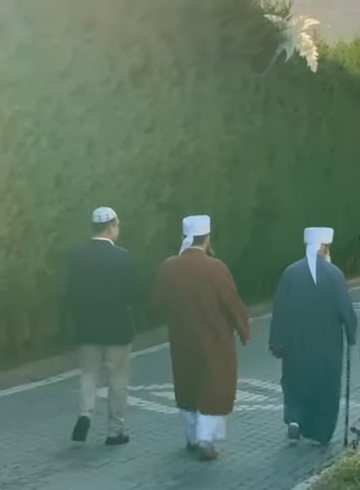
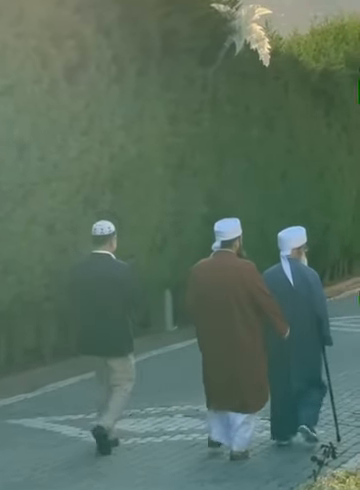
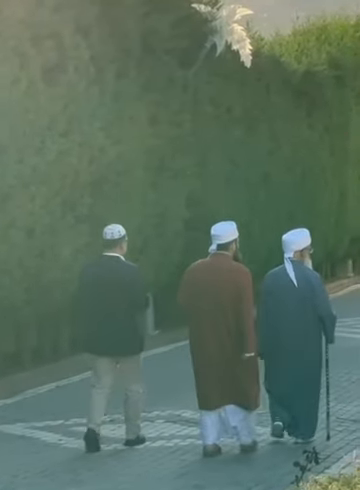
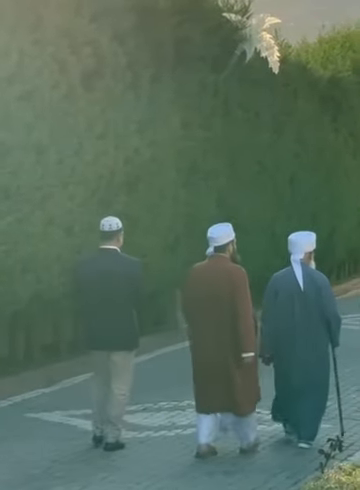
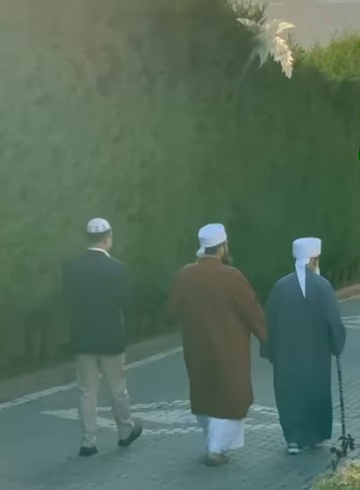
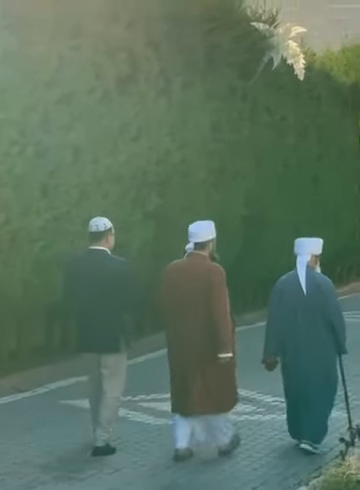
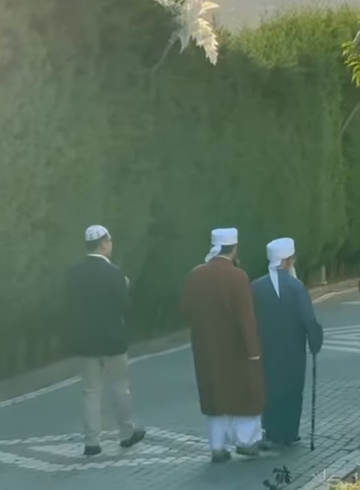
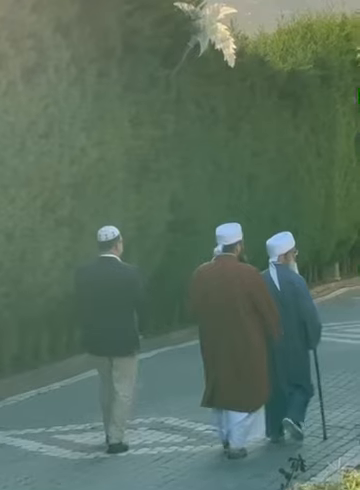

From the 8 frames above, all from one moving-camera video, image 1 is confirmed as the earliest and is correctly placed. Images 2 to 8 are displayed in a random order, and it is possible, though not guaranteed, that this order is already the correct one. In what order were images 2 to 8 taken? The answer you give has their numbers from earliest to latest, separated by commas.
6, 5, 4, 2, 3, 8, 7
